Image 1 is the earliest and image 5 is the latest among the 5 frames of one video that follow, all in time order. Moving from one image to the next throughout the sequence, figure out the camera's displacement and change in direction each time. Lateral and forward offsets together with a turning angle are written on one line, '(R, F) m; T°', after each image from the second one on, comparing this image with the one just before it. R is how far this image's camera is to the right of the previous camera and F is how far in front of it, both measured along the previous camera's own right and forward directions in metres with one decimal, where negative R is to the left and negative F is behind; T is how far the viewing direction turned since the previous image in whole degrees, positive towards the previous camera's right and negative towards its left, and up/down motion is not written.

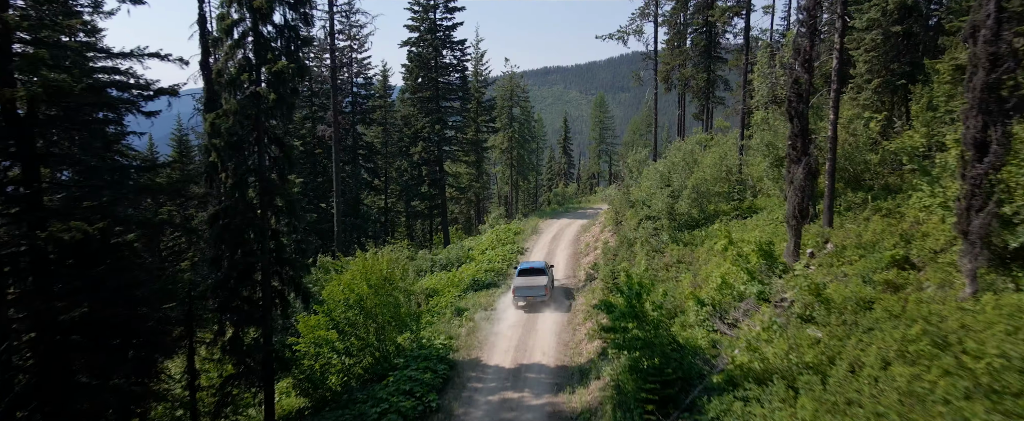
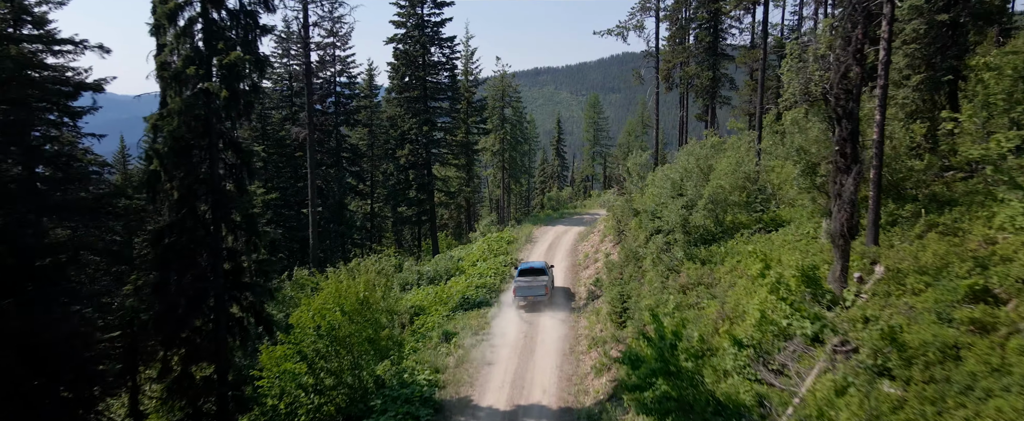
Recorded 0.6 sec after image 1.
(-0.1, +1.9) m; +1°
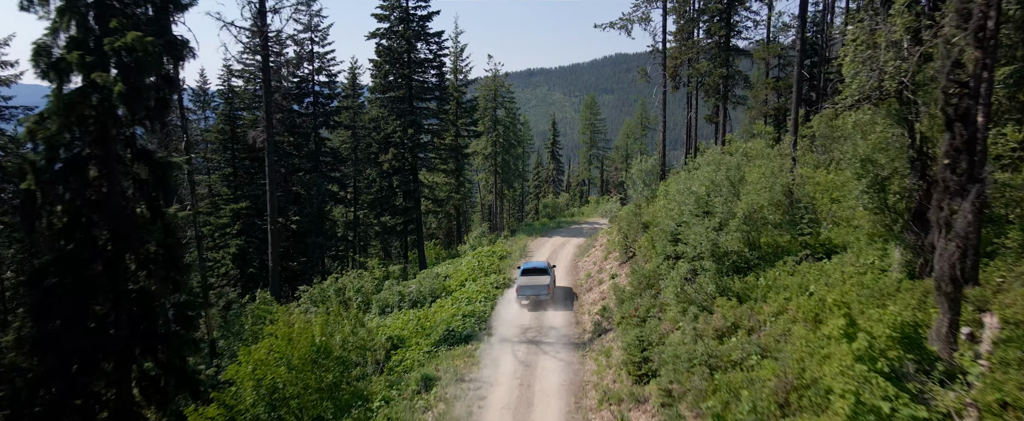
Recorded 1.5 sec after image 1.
(0.0, +2.6) m; +1°
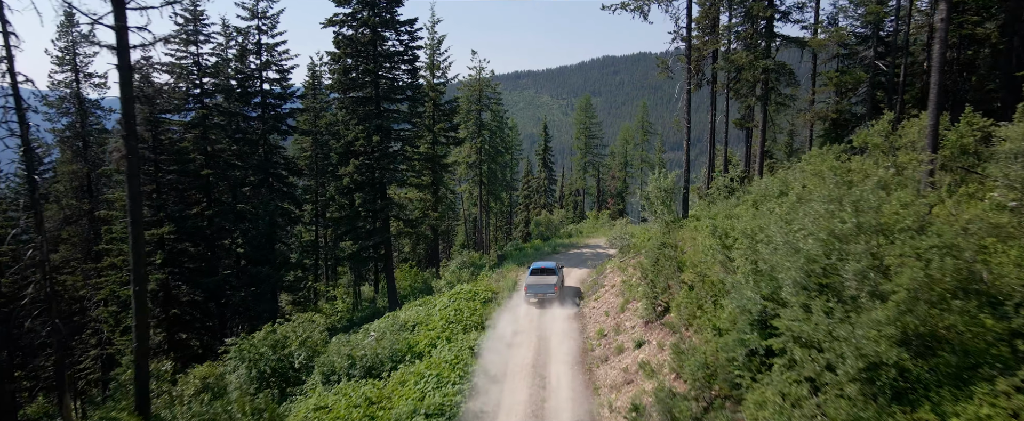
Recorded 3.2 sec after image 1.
(0.0, +5.3) m; +1°
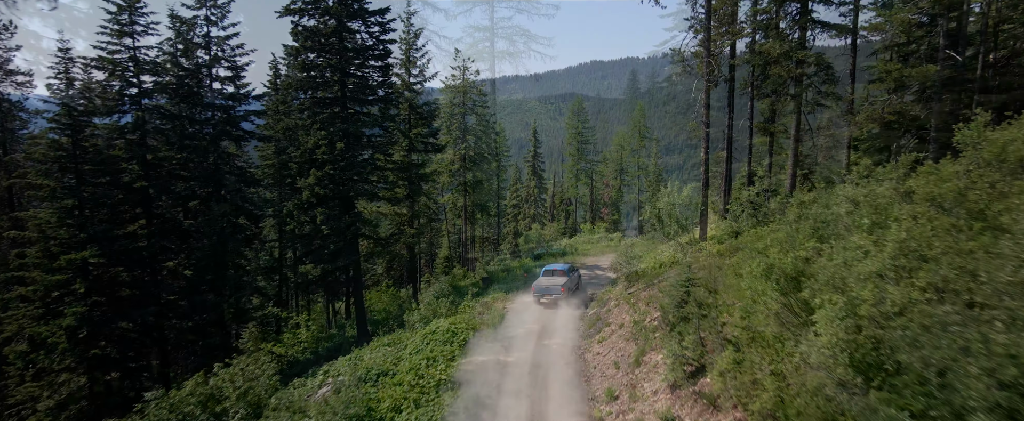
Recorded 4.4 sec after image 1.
(+0.1, +3.5) m; +1°
